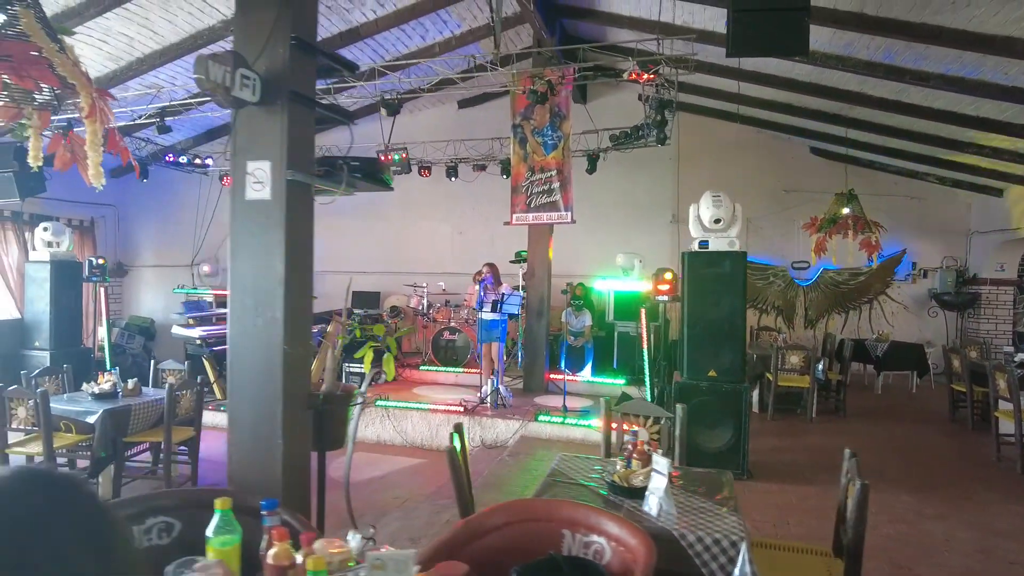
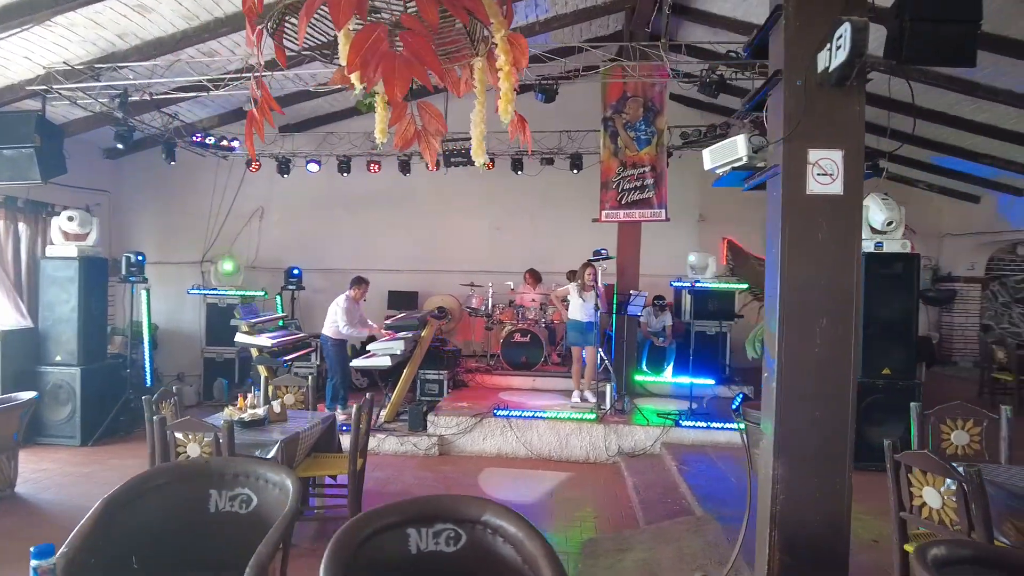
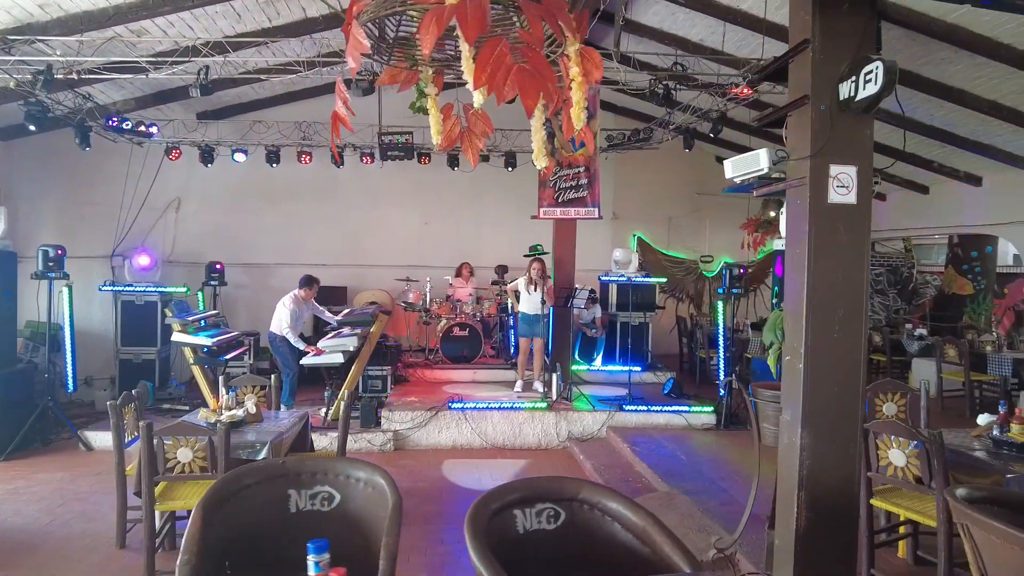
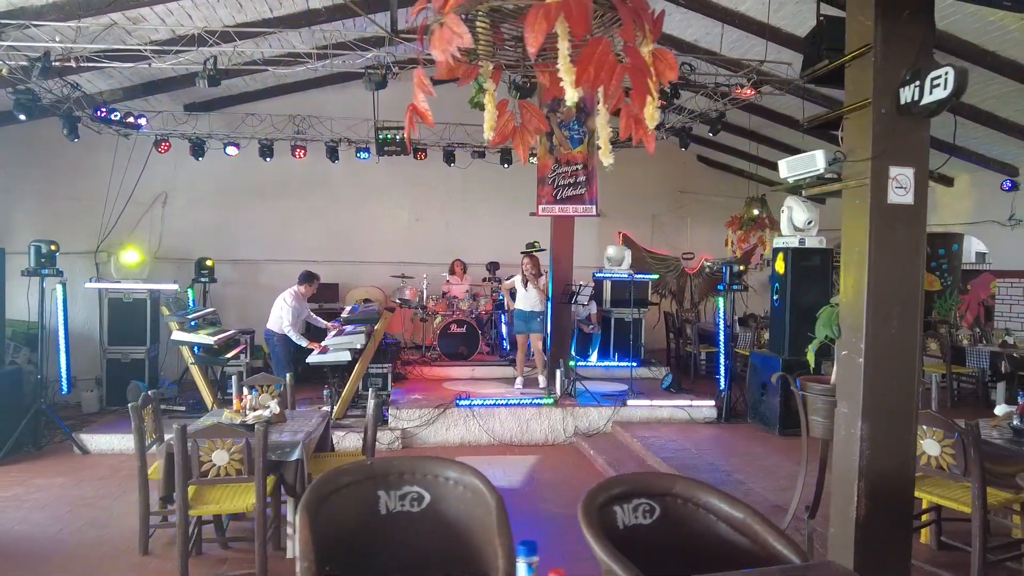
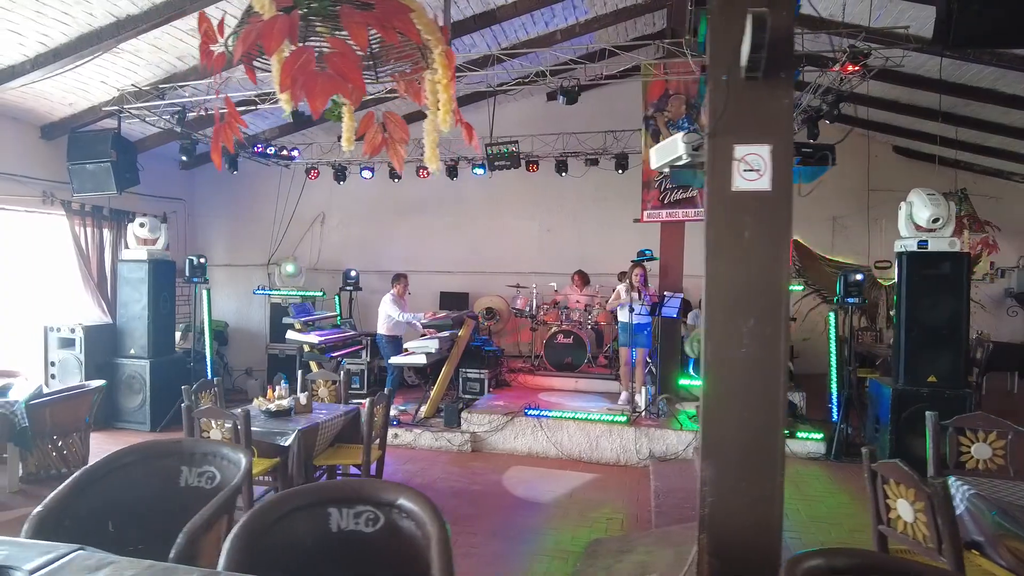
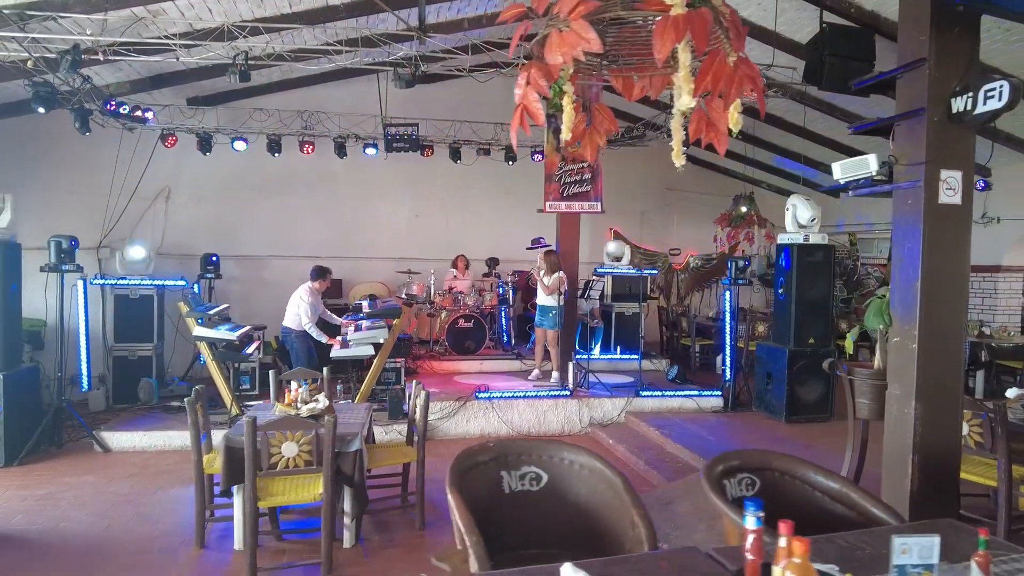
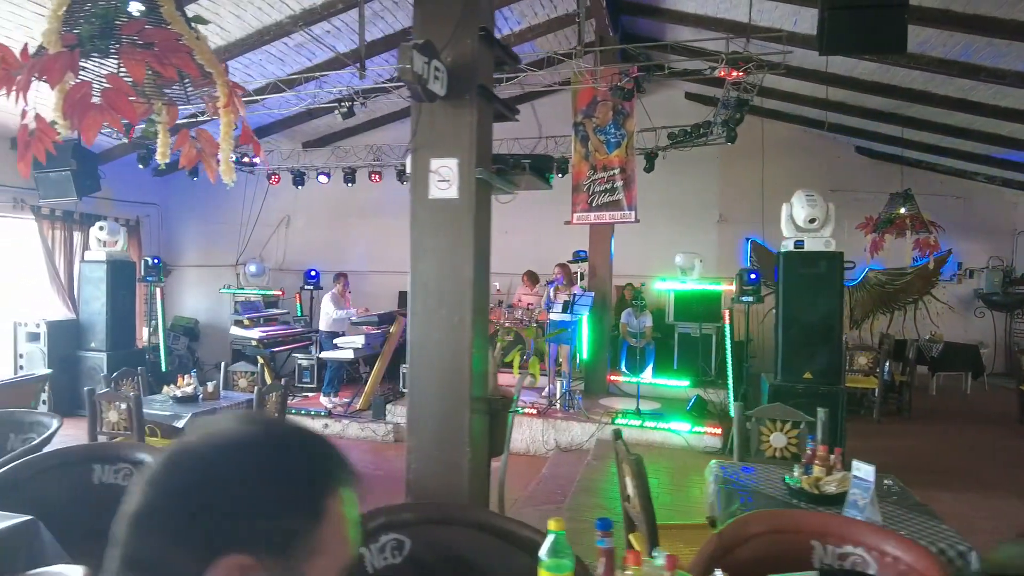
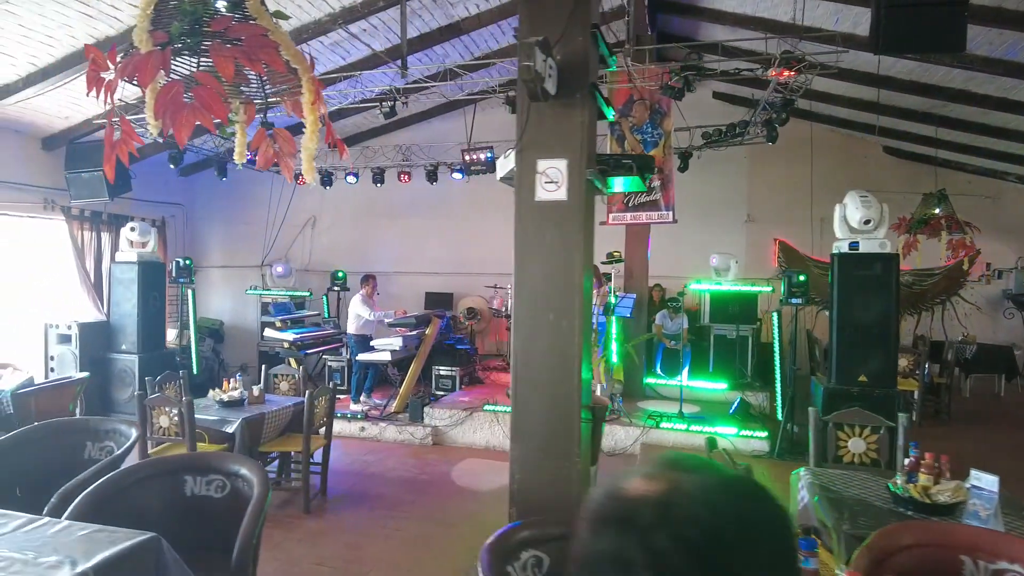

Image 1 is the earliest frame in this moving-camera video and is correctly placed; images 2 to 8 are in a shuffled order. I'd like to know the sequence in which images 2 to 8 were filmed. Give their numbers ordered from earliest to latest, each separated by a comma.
7, 8, 5, 2, 3, 4, 6
